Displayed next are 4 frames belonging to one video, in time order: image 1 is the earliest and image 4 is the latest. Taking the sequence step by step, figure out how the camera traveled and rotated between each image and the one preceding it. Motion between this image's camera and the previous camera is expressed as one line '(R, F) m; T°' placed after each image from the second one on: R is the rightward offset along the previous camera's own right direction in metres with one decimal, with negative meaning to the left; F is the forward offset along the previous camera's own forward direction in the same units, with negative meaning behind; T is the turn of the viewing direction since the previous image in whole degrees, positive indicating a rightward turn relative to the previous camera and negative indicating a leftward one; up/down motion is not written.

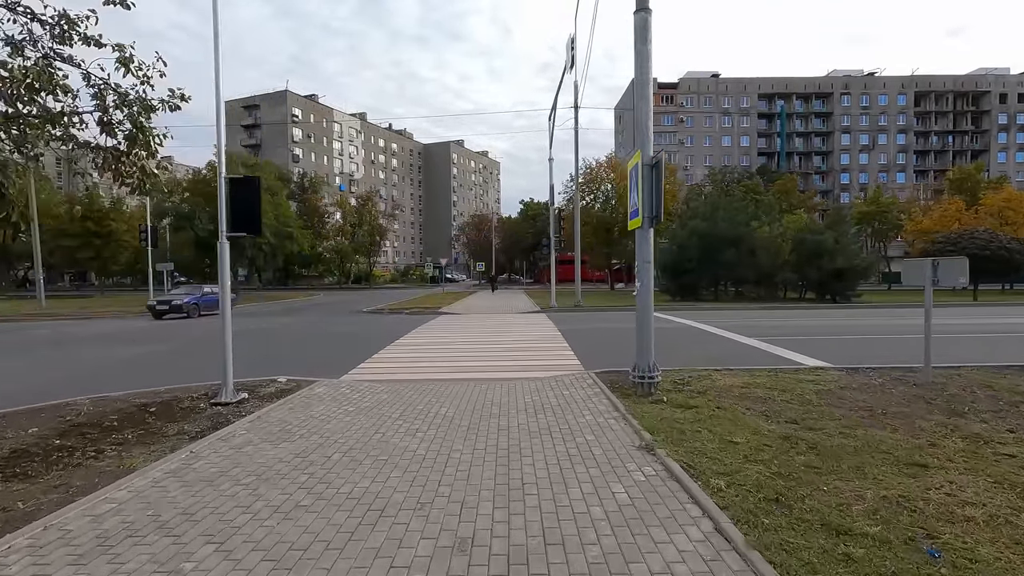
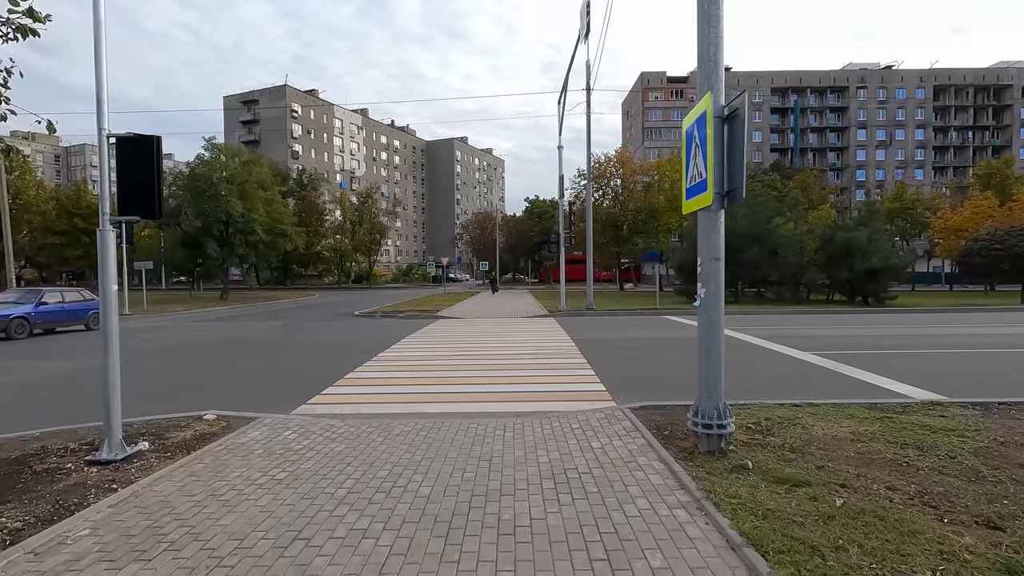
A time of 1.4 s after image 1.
(0.0, +2.3) m; 0°
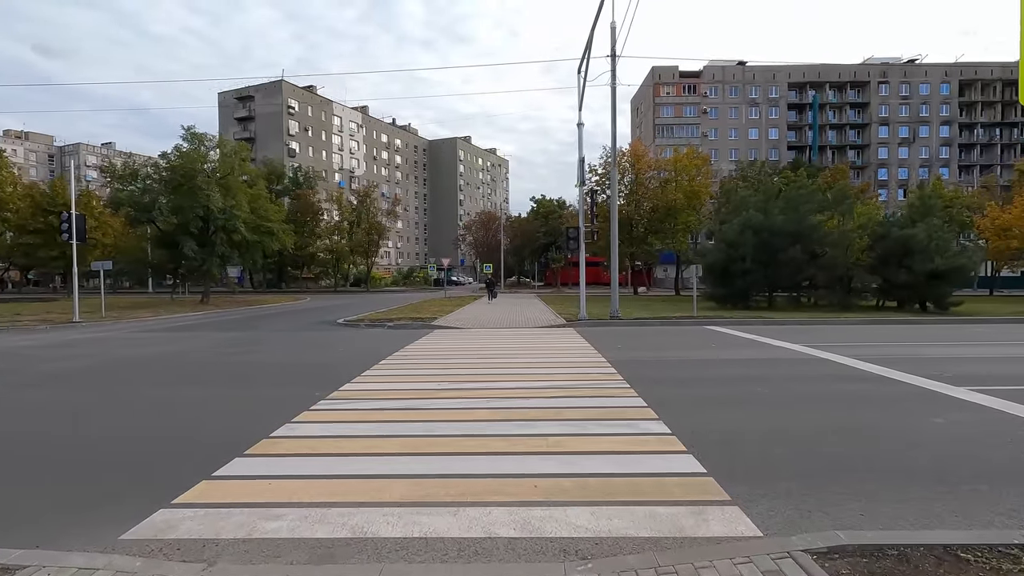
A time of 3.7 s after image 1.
(-0.3, +3.6) m; 0°
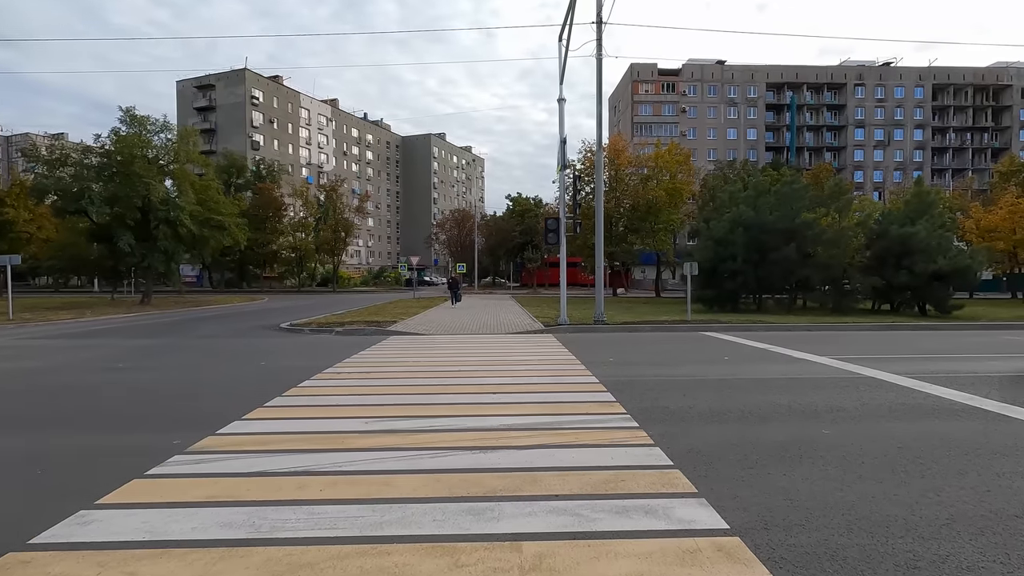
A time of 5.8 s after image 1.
(+0.2, +2.5) m; +3°
